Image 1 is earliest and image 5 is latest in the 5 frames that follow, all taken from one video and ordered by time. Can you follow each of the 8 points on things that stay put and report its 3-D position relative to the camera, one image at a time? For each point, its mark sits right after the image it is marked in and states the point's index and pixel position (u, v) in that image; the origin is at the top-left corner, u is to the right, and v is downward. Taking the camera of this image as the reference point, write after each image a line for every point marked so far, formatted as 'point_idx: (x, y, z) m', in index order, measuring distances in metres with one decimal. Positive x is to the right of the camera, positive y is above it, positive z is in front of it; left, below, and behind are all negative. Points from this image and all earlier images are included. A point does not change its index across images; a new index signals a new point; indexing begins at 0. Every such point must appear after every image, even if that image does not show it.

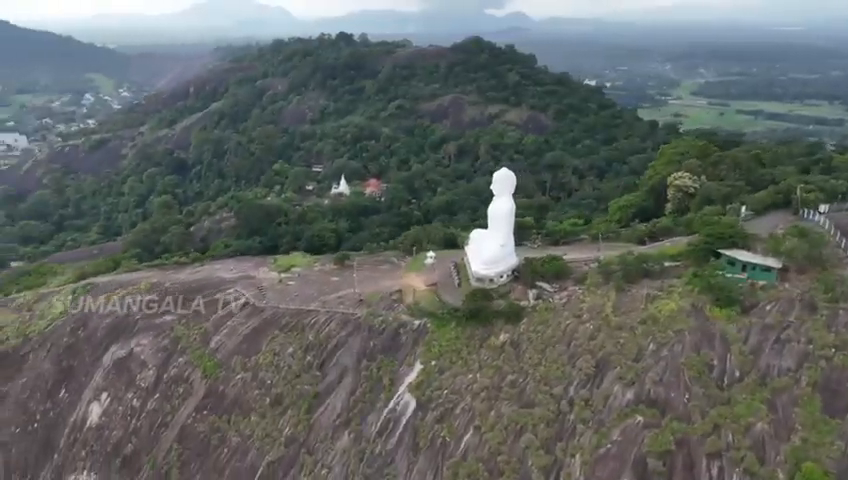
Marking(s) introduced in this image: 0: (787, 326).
0: (+12.0, -2.9, +19.9) m
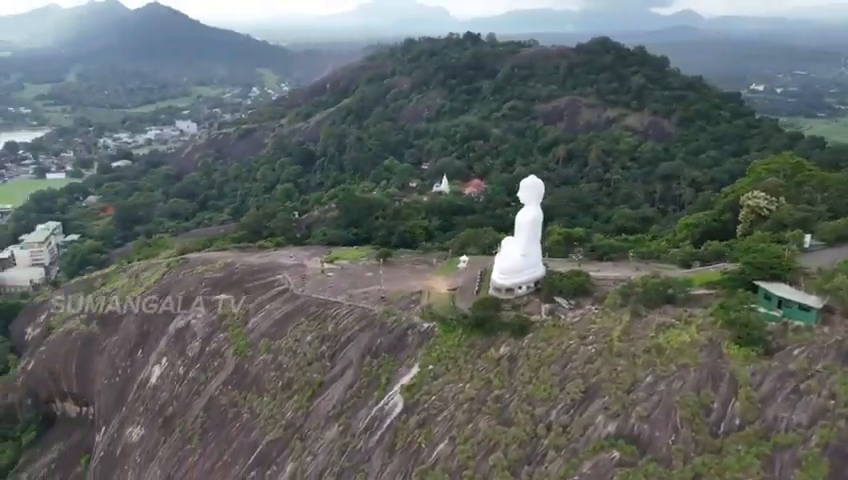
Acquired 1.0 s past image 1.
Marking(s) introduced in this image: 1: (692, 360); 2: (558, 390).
0: (+11.1, -3.9, +17.2) m
1: (+8.4, -3.7, +18.7) m
2: (+4.4, -4.9, +19.6) m
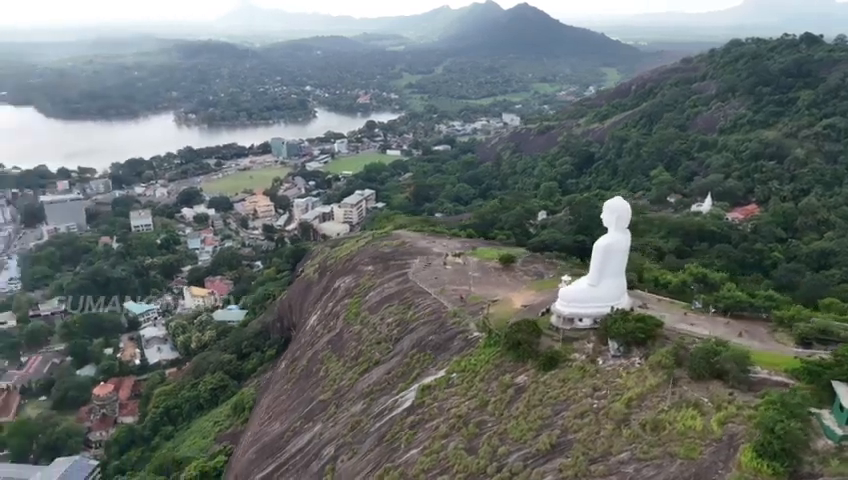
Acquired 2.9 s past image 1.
0: (+8.0, -5.8, +12.1) m
1: (+6.4, -5.2, +14.7) m
2: (+3.2, -5.6, +17.5) m
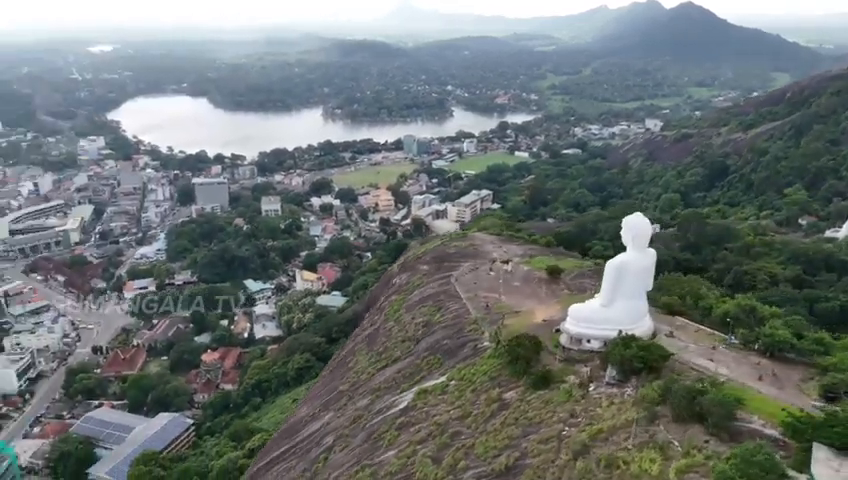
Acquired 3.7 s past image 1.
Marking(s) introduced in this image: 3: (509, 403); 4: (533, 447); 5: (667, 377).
0: (+5.5, -6.4, +10.5) m
1: (+4.6, -5.7, +13.4) m
2: (+2.0, -6.0, +16.8) m
3: (+2.7, -5.1, +18.8) m
4: (+2.9, -5.5, +16.1) m
5: (+7.3, -4.1, +17.7) m
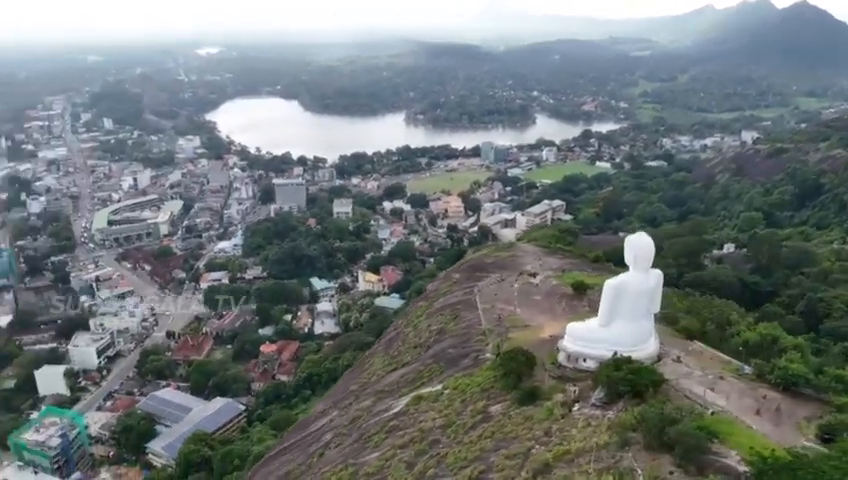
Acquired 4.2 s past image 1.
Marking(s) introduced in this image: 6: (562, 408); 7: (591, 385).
0: (+3.8, -6.8, +9.9) m
1: (+3.2, -6.1, +13.0) m
2: (+1.1, -6.2, +16.7) m
3: (+2.1, -5.4, +18.5) m
4: (+1.9, -5.8, +15.8) m
5: (+6.6, -4.7, +16.8) m
6: (+4.0, -5.0, +17.9) m
7: (+5.3, -4.4, +18.5) m
